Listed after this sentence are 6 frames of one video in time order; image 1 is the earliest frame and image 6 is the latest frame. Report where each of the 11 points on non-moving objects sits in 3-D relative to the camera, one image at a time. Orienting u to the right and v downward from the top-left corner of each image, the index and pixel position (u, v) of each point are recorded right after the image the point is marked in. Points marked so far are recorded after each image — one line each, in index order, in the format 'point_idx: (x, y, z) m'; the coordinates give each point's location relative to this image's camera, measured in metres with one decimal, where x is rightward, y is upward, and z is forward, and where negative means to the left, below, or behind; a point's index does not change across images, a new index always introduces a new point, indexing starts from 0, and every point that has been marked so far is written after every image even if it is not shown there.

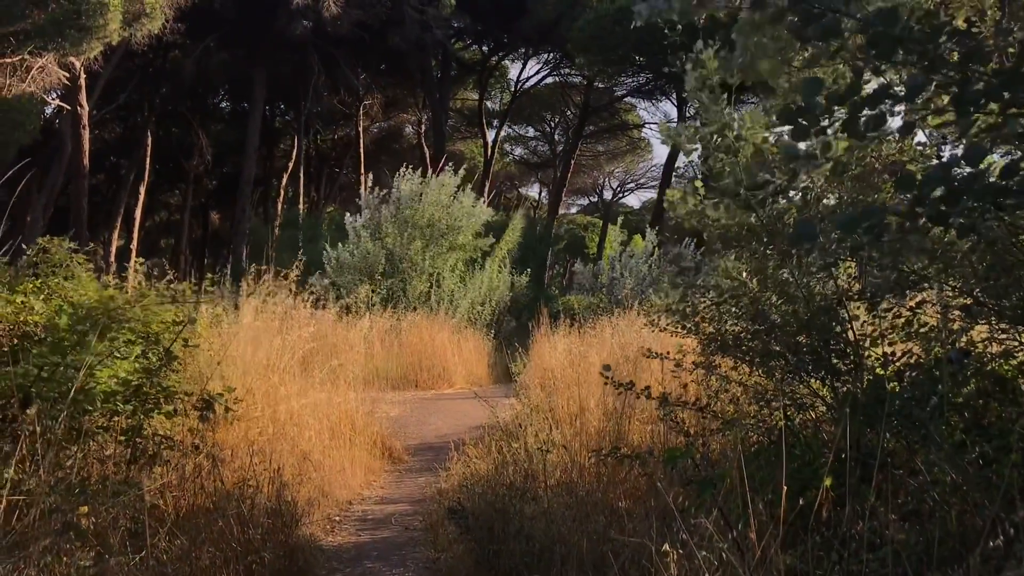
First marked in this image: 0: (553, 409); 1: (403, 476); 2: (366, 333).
0: (+0.2, -0.6, +5.0) m
1: (-0.6, -1.0, +5.3) m
2: (-1.4, -0.4, +9.1) m
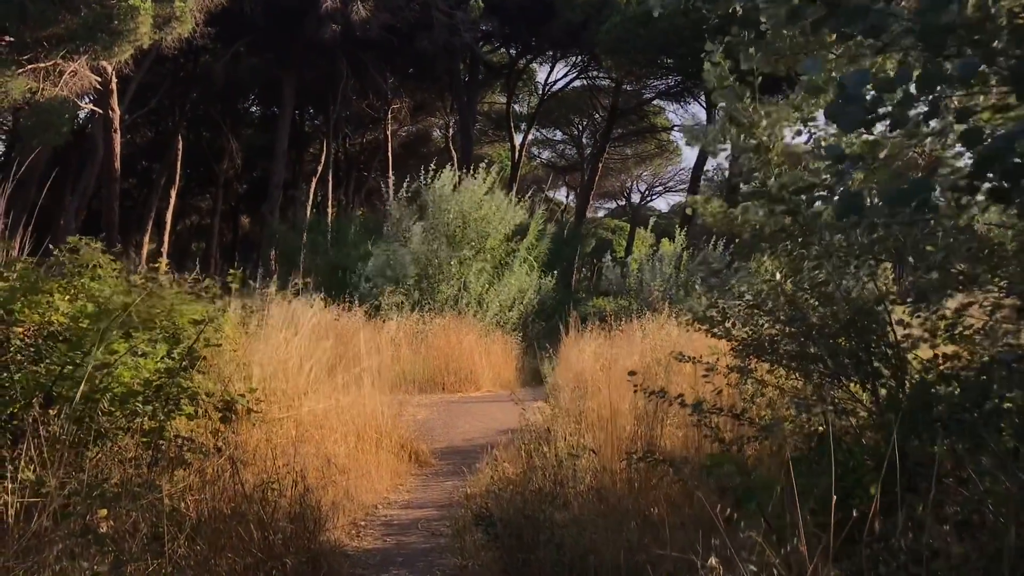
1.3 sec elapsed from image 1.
0: (+0.4, -0.6, +4.9) m
1: (-0.4, -1.0, +5.2) m
2: (-1.1, -0.5, +9.0) m
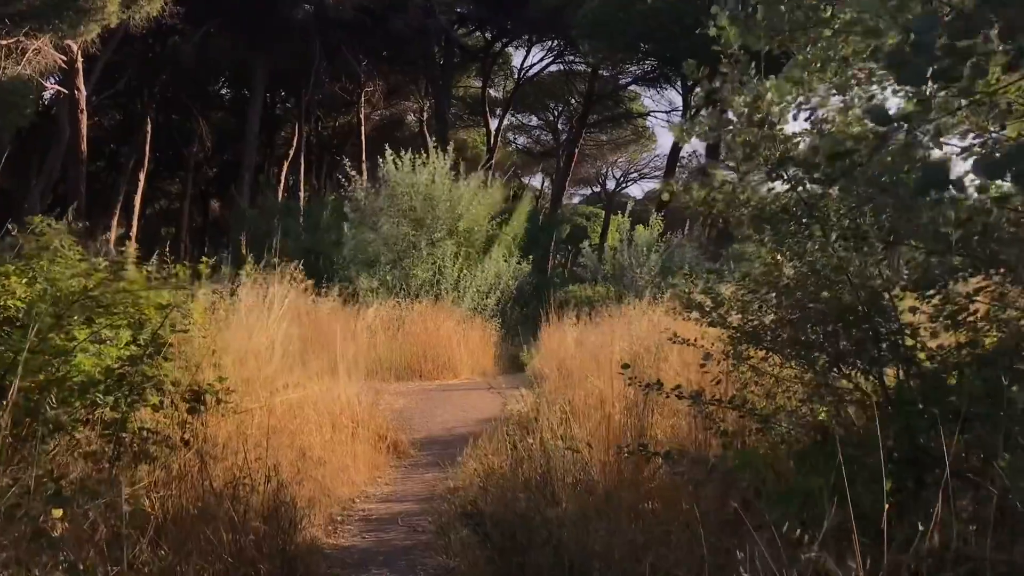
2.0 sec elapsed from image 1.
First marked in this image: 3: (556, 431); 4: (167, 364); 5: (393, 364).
0: (+0.3, -0.6, +4.7) m
1: (-0.5, -1.0, +5.0) m
2: (-1.3, -0.3, +8.8) m
3: (+0.2, -0.7, +4.3) m
4: (-1.5, -0.3, +4.2) m
5: (-1.1, -0.7, +8.8) m
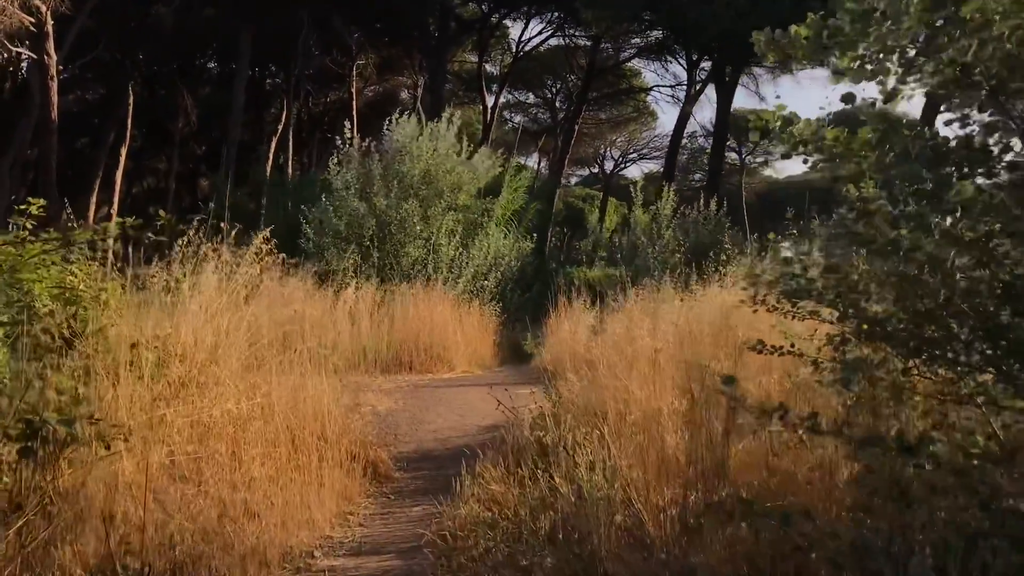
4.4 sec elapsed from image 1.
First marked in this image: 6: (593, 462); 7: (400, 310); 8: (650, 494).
0: (+0.4, -0.5, +3.6) m
1: (-0.5, -0.9, +3.9) m
2: (-1.3, -0.1, +7.6) m
3: (+0.3, -0.6, +3.2) m
4: (-1.4, -0.2, +3.0) m
5: (-1.1, -0.5, +7.6) m
6: (+0.3, -0.6, +3.2) m
7: (-1.0, -0.2, +8.0) m
8: (+0.4, -0.6, +2.9) m
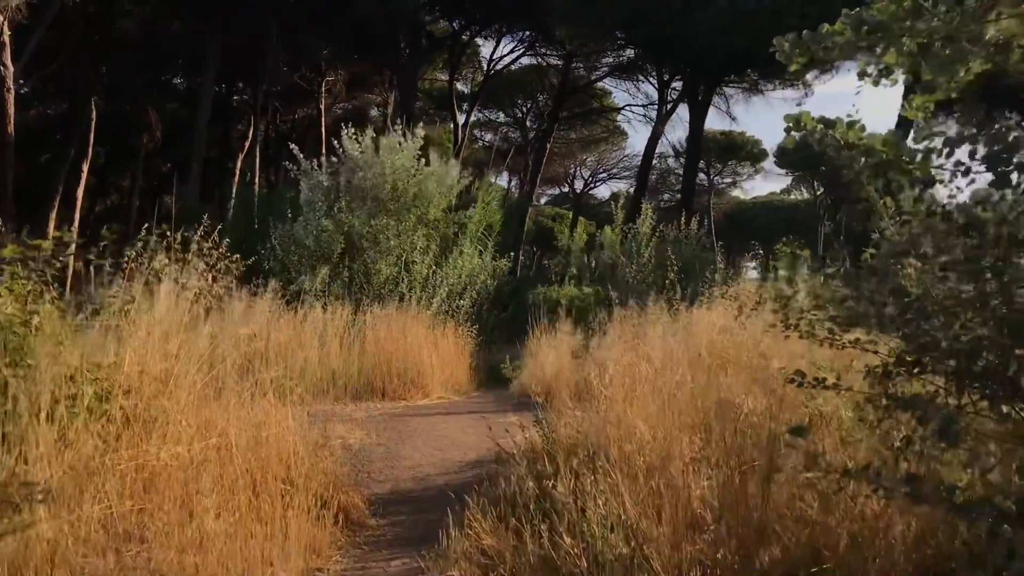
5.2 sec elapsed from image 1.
0: (+0.3, -0.6, +3.2) m
1: (-0.5, -0.9, +3.4) m
2: (-1.4, -0.3, +7.2) m
3: (+0.3, -0.6, +2.8) m
4: (-1.4, -0.3, +2.5) m
5: (-1.2, -0.7, +7.2) m
6: (+0.2, -0.7, +2.8) m
7: (-1.1, -0.4, +7.6) m
8: (+0.4, -0.7, +2.5) m
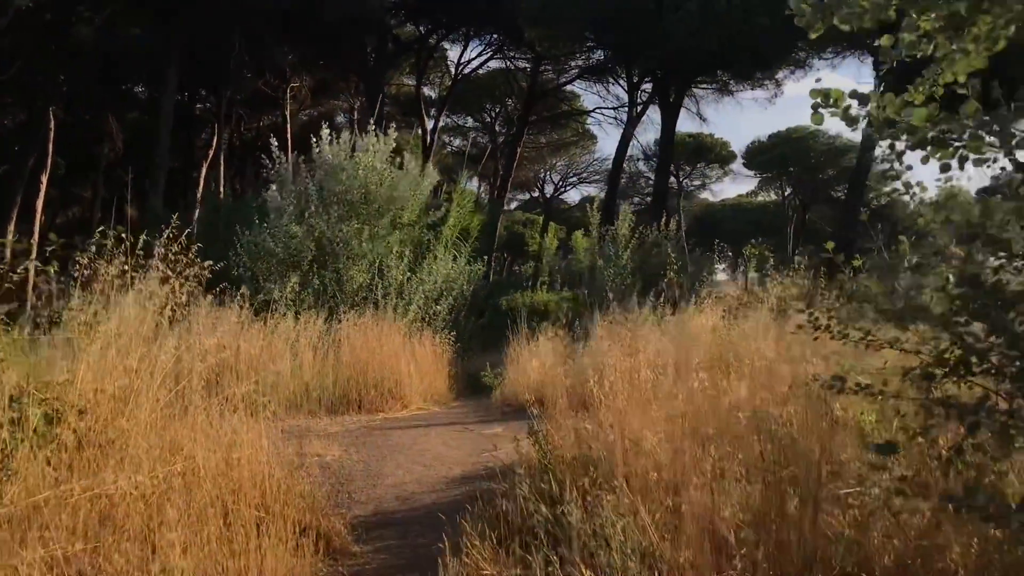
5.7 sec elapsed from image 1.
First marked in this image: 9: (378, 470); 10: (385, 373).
0: (+0.3, -0.5, +2.9) m
1: (-0.5, -1.0, +3.1) m
2: (-1.6, -0.4, +6.8) m
3: (+0.3, -0.6, +2.5) m
4: (-1.4, -0.3, +2.2) m
5: (-1.3, -0.7, +6.8) m
6: (+0.3, -0.6, +2.5) m
7: (-1.3, -0.4, +7.2) m
8: (+0.4, -0.7, +2.2) m
9: (-0.7, -0.9, +4.6) m
10: (-1.0, -0.6, +7.2) m
